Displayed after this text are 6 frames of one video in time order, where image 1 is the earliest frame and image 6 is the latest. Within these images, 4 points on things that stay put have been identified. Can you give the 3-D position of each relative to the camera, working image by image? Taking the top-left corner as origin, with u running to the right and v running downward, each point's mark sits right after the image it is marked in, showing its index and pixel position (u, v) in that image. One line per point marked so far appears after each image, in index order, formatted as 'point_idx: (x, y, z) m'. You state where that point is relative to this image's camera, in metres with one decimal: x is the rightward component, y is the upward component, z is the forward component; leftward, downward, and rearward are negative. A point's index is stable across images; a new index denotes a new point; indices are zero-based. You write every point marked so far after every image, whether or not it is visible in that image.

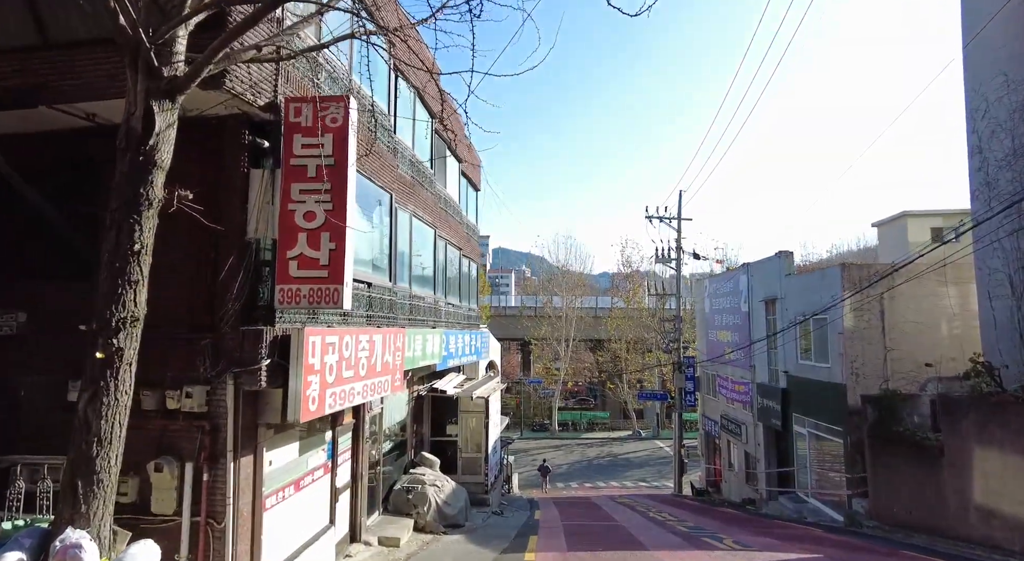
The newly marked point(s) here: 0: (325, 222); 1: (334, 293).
0: (-1.7, +0.5, +5.6) m
1: (-1.6, -0.1, +5.6) m
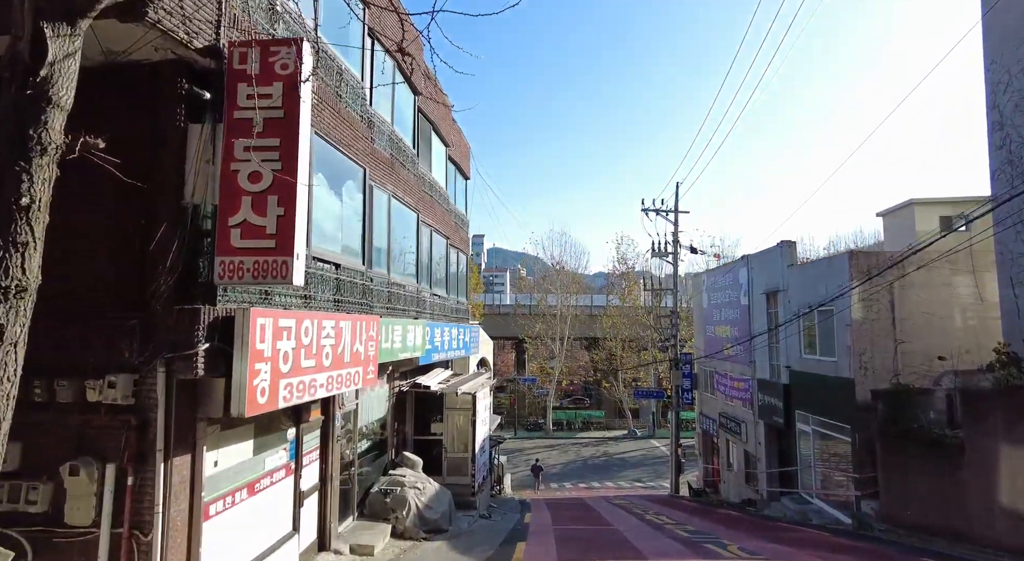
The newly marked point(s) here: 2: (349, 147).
0: (-1.9, +0.8, +4.9) m
1: (-1.8, +0.1, +4.8) m
2: (-2.0, +1.7, +7.8) m
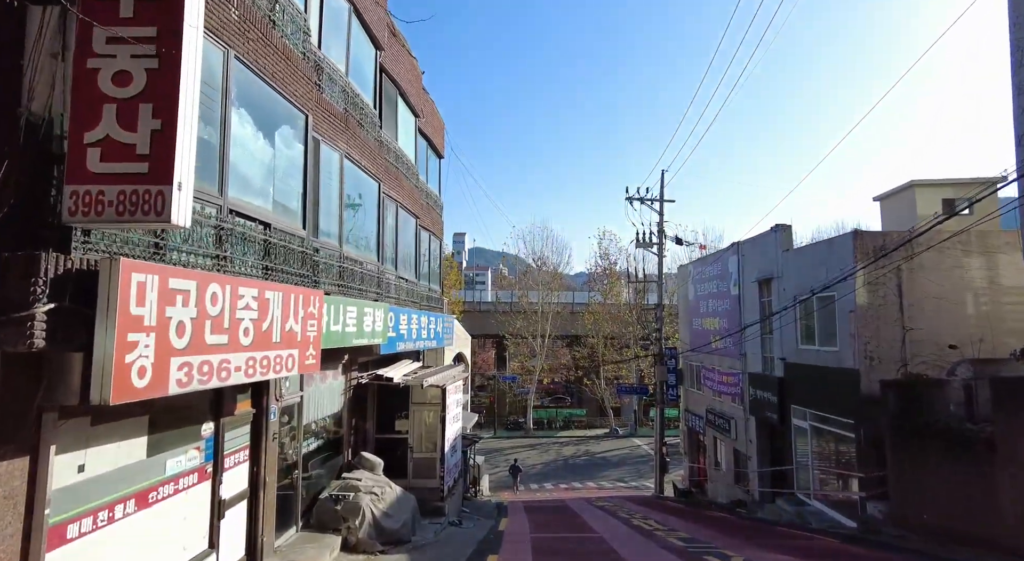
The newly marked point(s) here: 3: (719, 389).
0: (-2.1, +1.1, +3.6) m
1: (-2.0, +0.5, +3.5) m
2: (-2.4, +2.1, +6.5) m
3: (+6.4, -3.3, +19.1) m
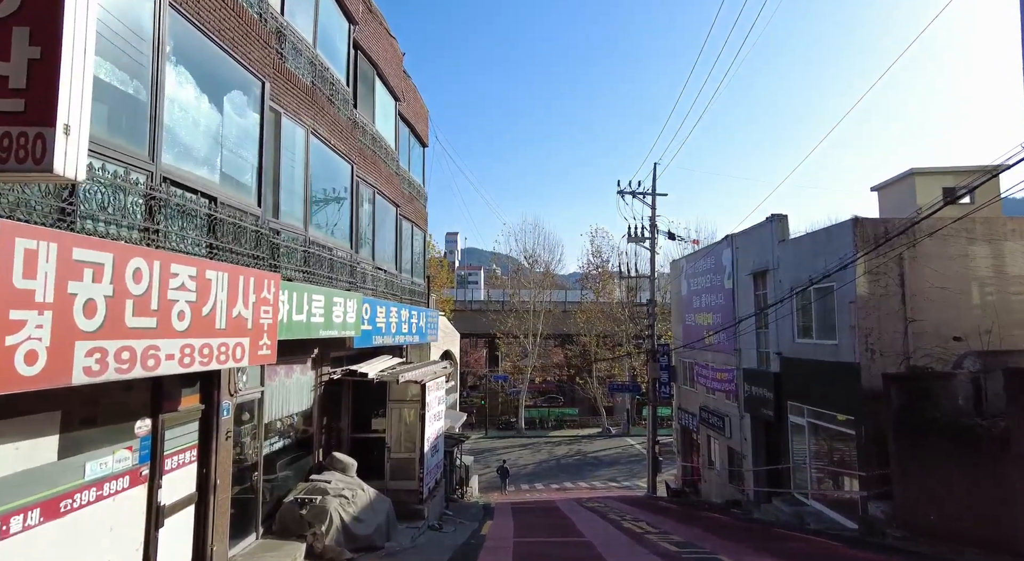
0: (-2.3, +1.3, +3.0) m
1: (-2.2, +0.6, +2.9) m
2: (-2.6, +2.2, +5.9) m
3: (+6.0, -3.1, +18.5) m
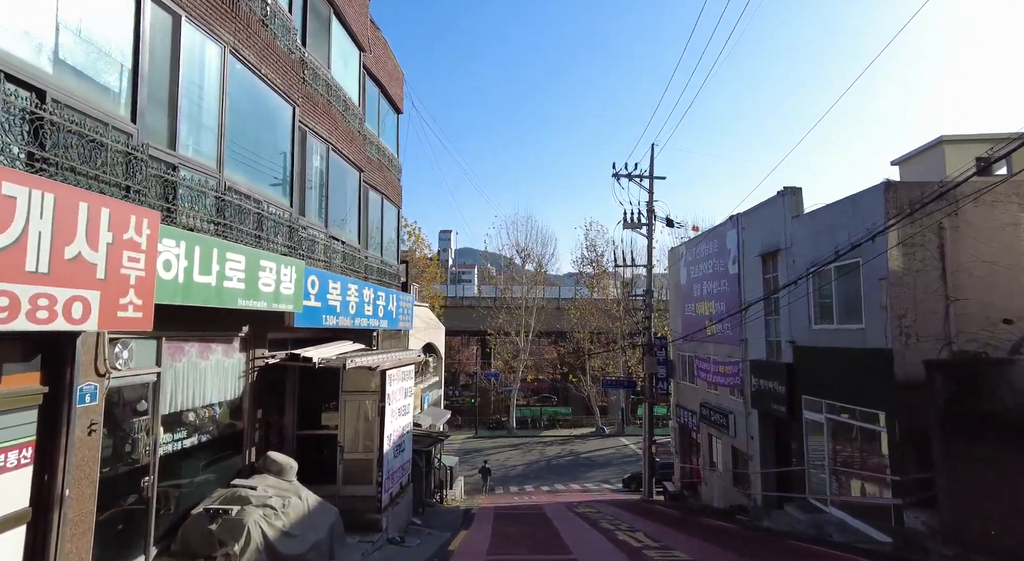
0: (-2.6, +1.7, +1.4) m
1: (-2.5, +1.1, +1.3) m
2: (-2.9, +2.7, +4.3) m
3: (+5.6, -2.7, +17.0) m
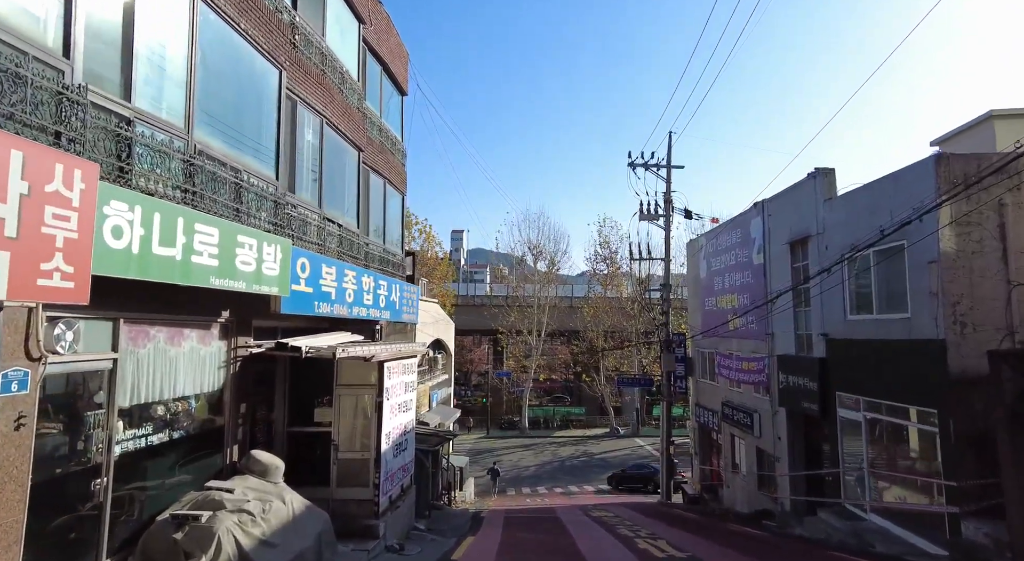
0: (-2.6, +2.0, +0.6) m
1: (-2.5, +1.3, +0.5) m
2: (-2.9, +2.9, +3.6) m
3: (+5.9, -2.5, +16.1) m
